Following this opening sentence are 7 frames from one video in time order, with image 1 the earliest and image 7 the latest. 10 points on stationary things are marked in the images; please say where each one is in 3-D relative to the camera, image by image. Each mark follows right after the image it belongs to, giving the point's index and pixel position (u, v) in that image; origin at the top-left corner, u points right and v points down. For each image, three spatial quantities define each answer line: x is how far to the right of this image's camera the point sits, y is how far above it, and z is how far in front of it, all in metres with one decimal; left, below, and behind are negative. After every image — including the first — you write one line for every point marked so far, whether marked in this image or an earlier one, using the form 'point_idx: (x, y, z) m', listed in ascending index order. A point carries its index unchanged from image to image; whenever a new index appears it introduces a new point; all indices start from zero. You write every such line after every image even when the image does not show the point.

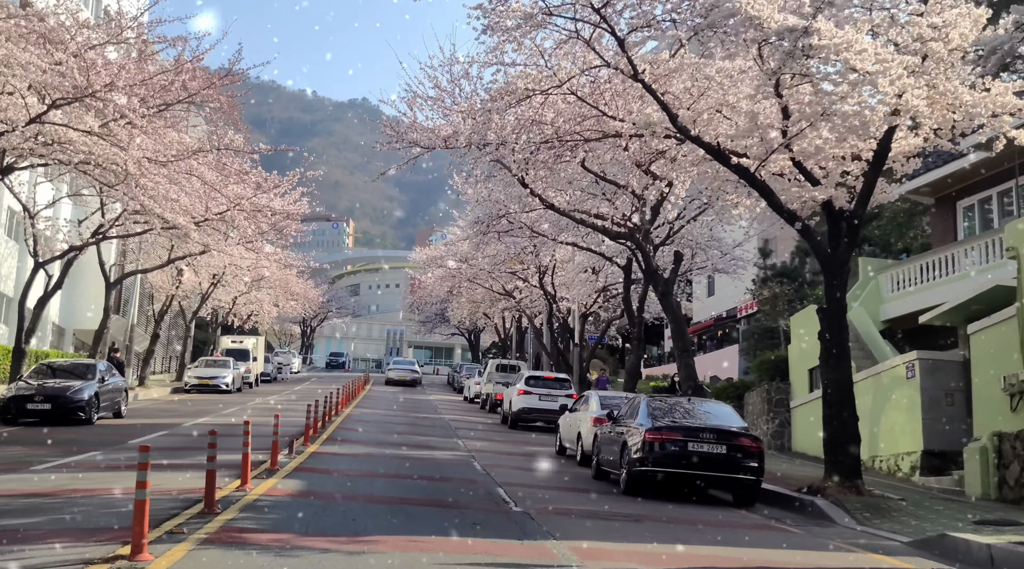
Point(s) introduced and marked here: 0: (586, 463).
0: (+1.5, -3.8, +18.9) m
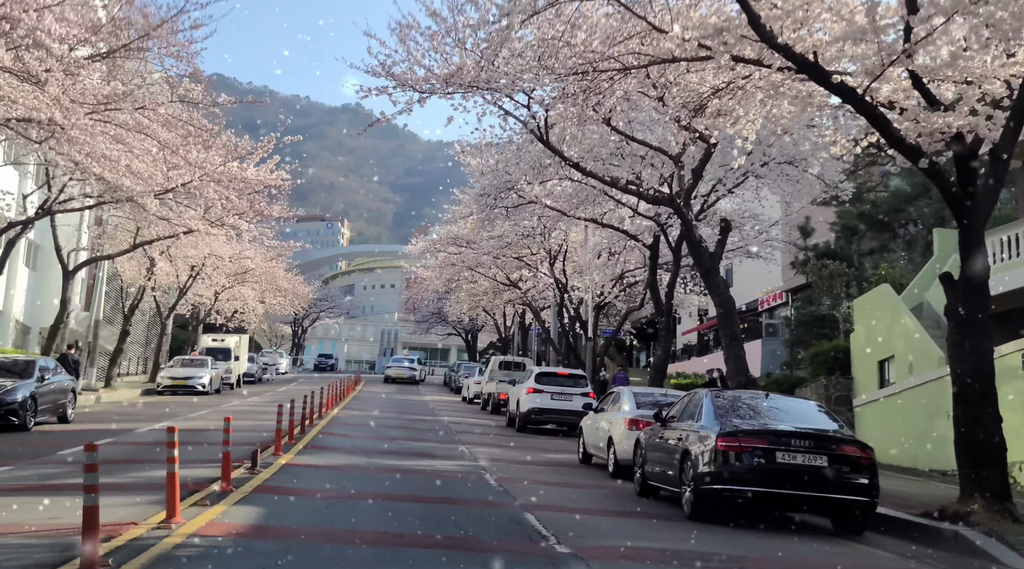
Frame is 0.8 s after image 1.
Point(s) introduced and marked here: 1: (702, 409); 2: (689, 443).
0: (+1.8, -3.3, +15.6) m
1: (+2.5, -1.6, +11.7) m
2: (+2.2, -2.0, +11.2) m
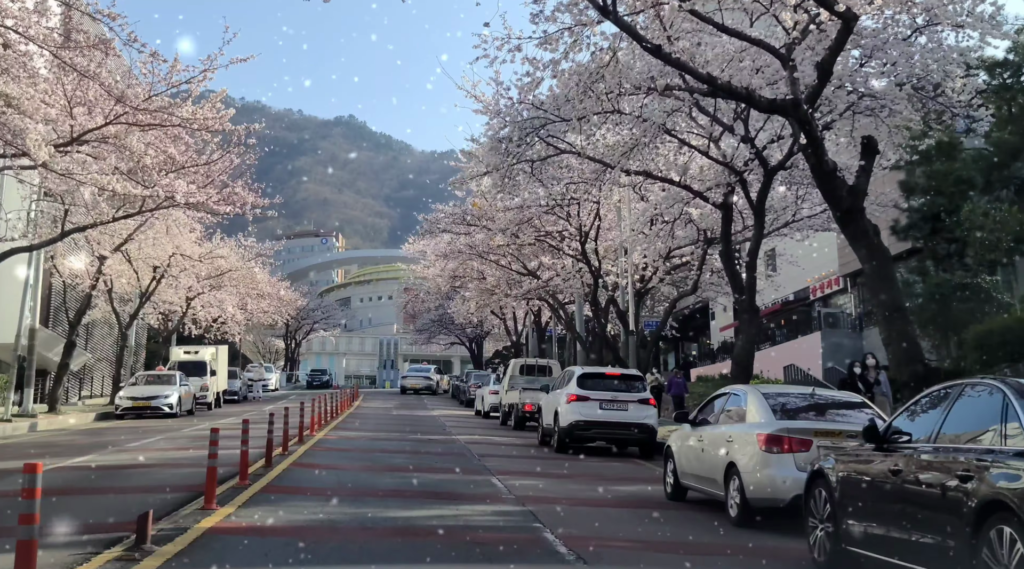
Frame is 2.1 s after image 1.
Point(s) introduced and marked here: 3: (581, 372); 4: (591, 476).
0: (+2.6, -2.6, +9.9) m
1: (+3.2, -0.8, +6.0) m
2: (+2.9, -1.2, +5.5) m
3: (+1.5, -1.9, +19.6) m
4: (+1.3, -3.2, +14.9) m
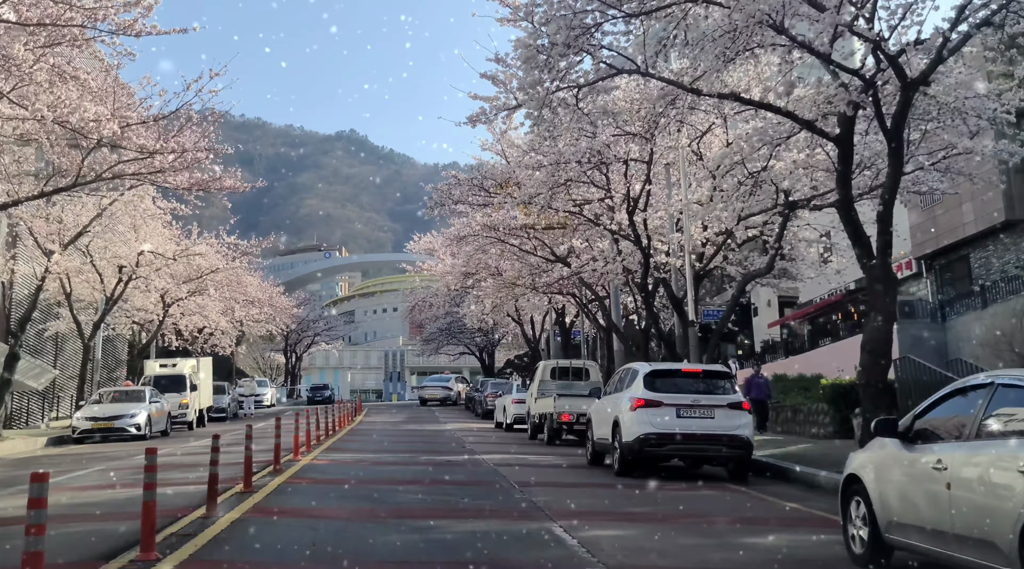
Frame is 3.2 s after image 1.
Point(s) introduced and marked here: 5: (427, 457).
0: (+3.3, -1.9, +5.0) m
1: (+3.8, -0.1, +1.2) m
2: (+3.5, -0.5, +0.6) m
3: (+2.2, -1.4, +14.8) m
4: (+2.1, -2.6, +10.1) m
5: (-1.7, -3.4, +17.9) m
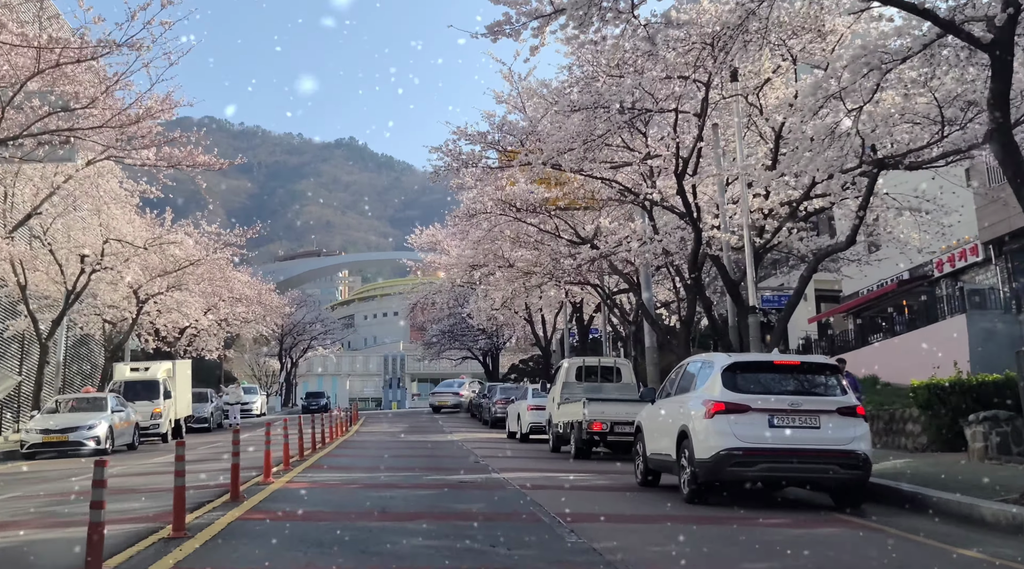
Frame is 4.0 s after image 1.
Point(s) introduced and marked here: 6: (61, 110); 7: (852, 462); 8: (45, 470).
0: (+3.7, -1.4, +1.4) m
1: (+4.2, +0.4, -2.4) m
2: (+4.0, +0.1, -2.9) m
3: (+2.6, -1.0, +11.2) m
4: (+2.5, -2.1, +6.5) m
5: (-1.2, -3.0, +14.3) m
6: (-7.9, +3.0, +15.9) m
7: (+3.9, -2.1, +10.5) m
8: (-9.1, -3.6, +17.5) m
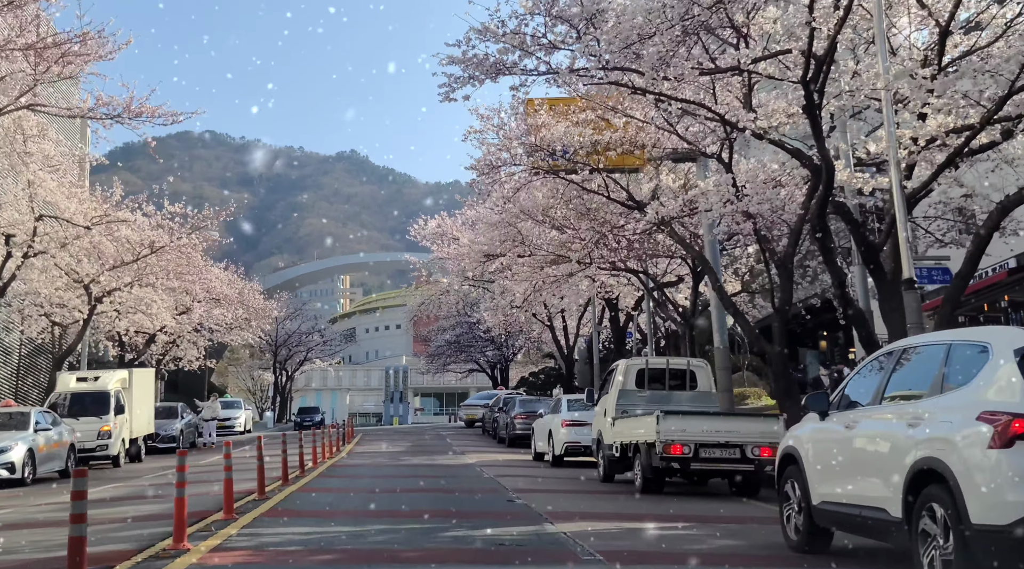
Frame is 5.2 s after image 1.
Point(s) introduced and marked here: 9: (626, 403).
0: (+4.3, -0.7, -3.8) m
1: (+4.8, +1.3, -7.6) m
2: (+4.6, +0.9, -8.1) m
3: (+3.3, -0.4, +6.0) m
4: (+3.1, -1.4, +1.2) m
5: (-0.6, -2.5, +9.1) m
6: (-7.3, +3.5, +10.8) m
7: (+4.6, -1.4, +5.3) m
8: (-8.4, -3.1, +12.3) m
9: (+1.9, -2.0, +15.5) m
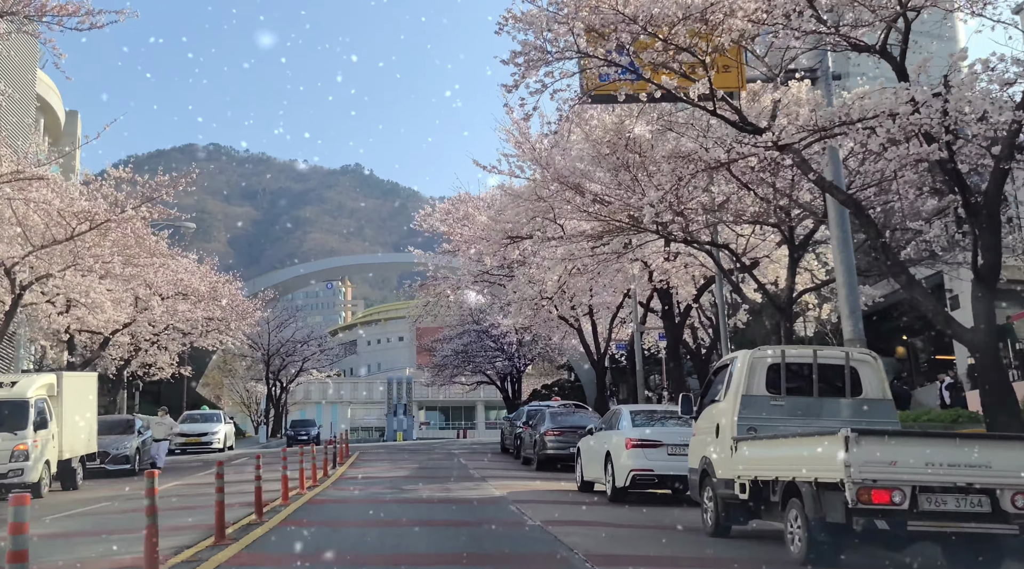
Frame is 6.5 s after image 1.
0: (+5.0, +0.2, -9.4) m
1: (+5.4, +2.2, -13.1) m
2: (+5.2, +1.9, -13.7) m
3: (+4.0, +0.4, +0.5) m
4: (+3.8, -0.6, -4.3) m
5: (+0.1, -1.8, +3.5) m
6: (-6.6, +4.2, +5.3) m
7: (+5.3, -0.7, -0.3) m
8: (-7.7, -2.5, +6.7) m
9: (+2.7, -1.4, +9.9) m
